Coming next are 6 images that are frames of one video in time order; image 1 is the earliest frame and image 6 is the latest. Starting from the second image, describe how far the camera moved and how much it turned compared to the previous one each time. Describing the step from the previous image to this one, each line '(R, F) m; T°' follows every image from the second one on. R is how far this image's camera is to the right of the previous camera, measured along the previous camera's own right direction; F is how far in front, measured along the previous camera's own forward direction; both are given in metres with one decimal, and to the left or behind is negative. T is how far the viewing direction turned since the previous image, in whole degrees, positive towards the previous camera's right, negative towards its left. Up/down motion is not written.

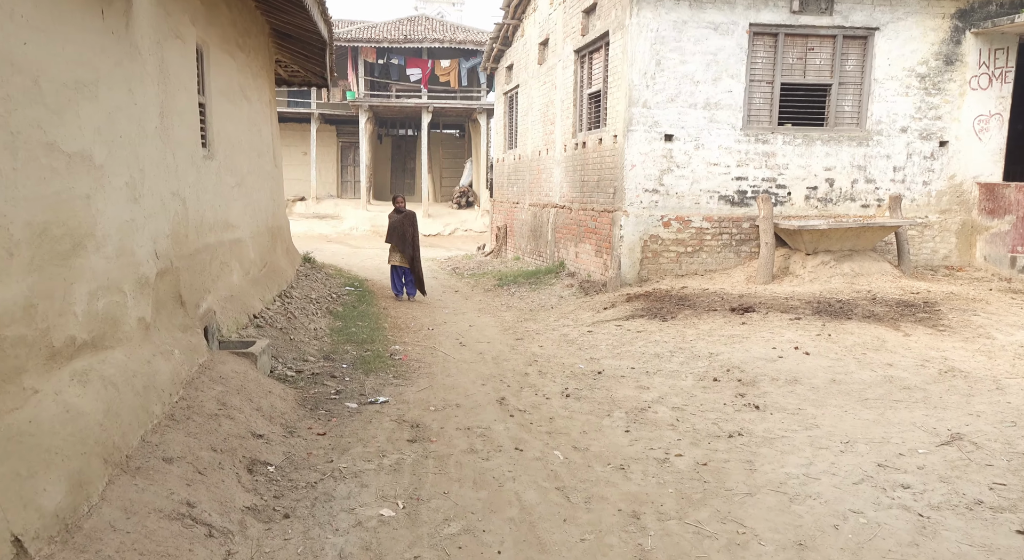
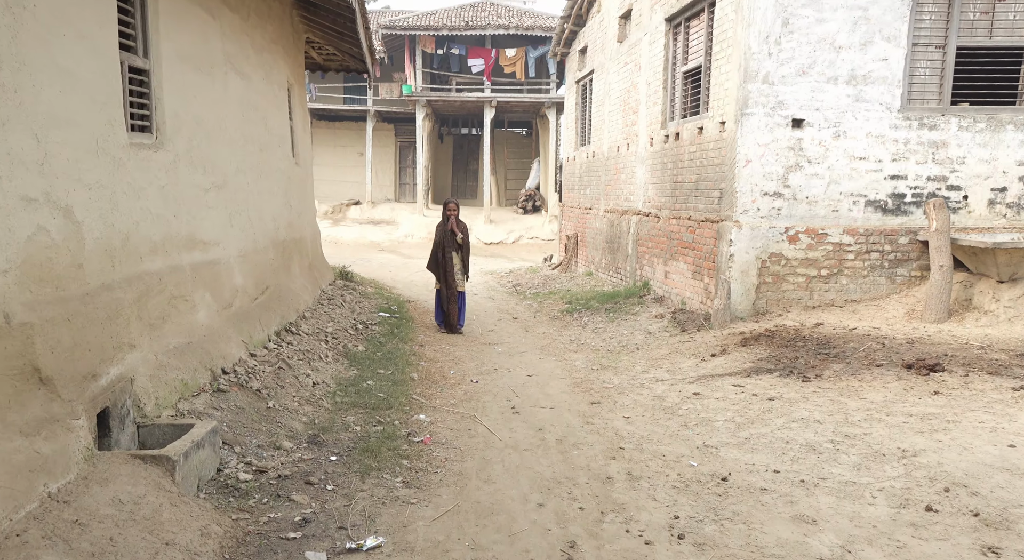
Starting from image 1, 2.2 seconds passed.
(0.0, +2.6) m; -4°
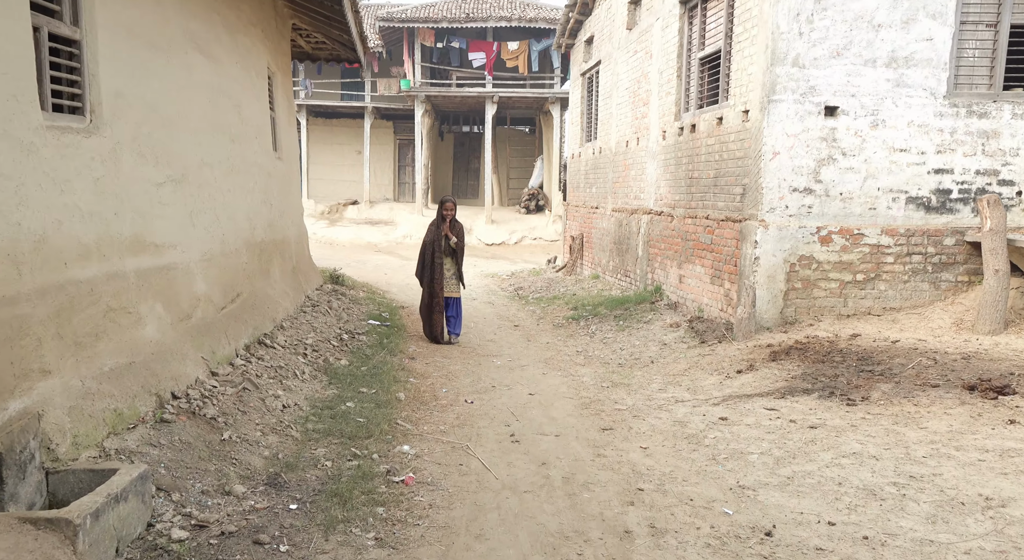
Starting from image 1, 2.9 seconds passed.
(0.0, +0.9) m; 0°
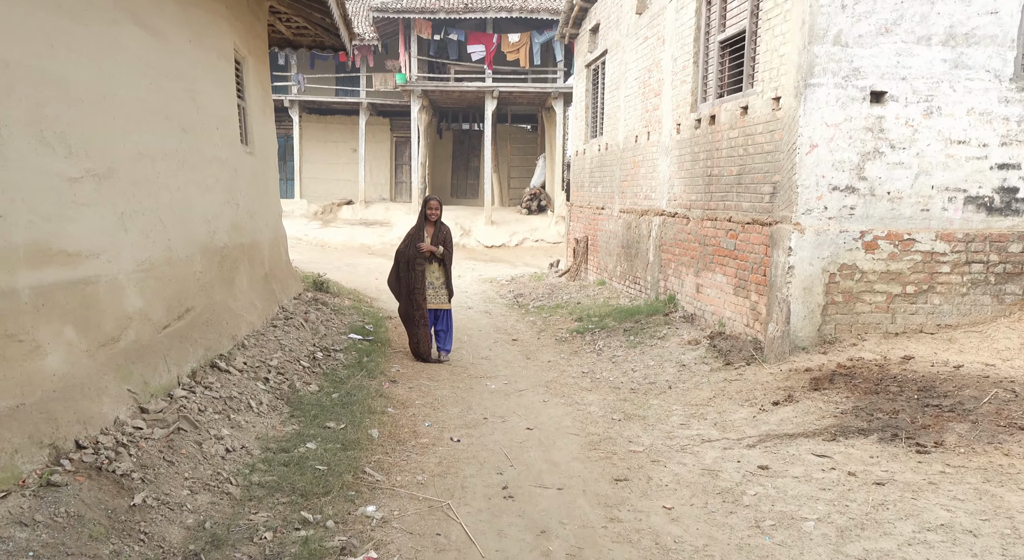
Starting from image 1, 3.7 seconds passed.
(+0.1, +1.1) m; 0°
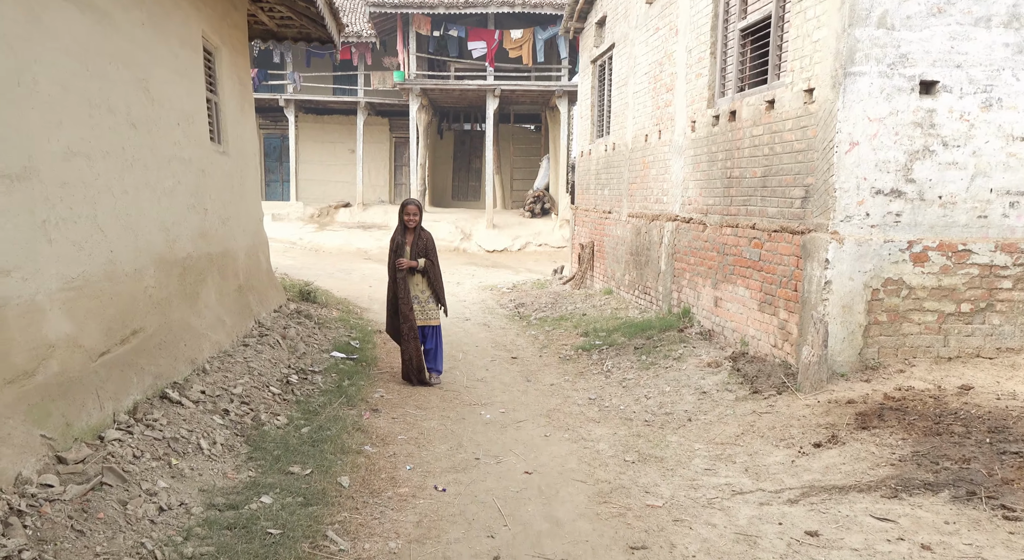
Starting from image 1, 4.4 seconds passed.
(0.0, +0.9) m; 0°
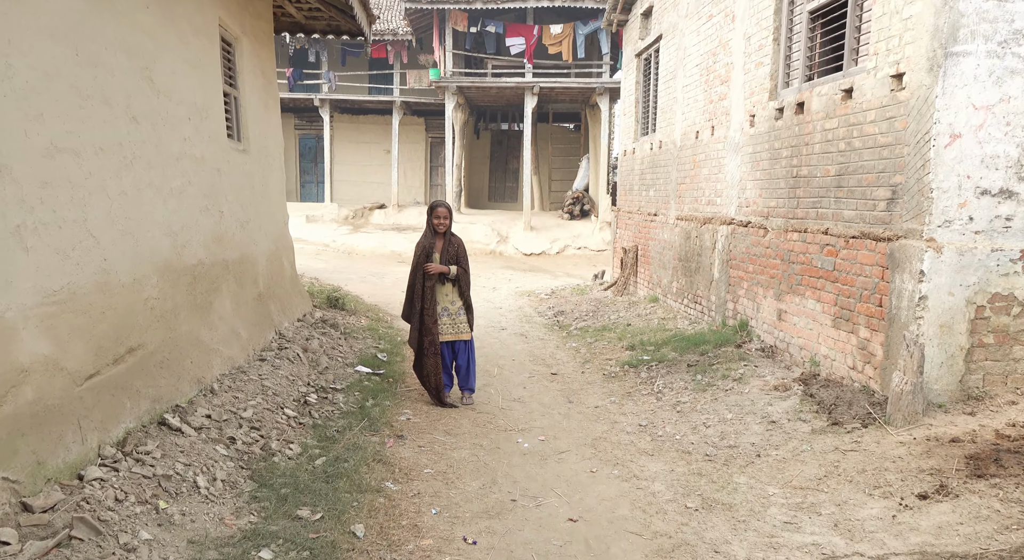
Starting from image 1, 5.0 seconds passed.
(0.0, +0.7) m; -2°
